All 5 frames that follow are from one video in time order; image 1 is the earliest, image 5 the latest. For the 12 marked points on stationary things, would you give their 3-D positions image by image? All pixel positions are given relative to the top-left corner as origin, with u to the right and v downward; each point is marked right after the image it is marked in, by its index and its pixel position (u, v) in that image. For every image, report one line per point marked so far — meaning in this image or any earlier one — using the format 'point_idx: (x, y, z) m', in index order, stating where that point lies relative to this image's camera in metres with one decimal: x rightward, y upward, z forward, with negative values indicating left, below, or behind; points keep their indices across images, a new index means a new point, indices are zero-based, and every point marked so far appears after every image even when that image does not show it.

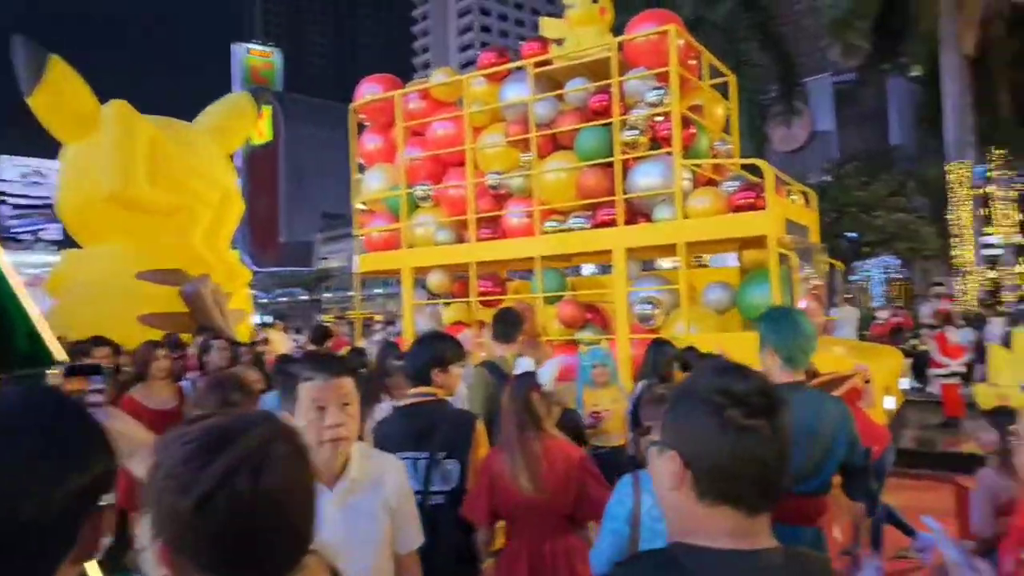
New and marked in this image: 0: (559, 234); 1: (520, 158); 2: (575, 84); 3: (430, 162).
0: (+0.5, +0.6, +7.8) m
1: (+0.1, +1.5, +8.2) m
2: (+0.7, +2.3, +7.8) m
3: (-1.0, +1.6, +9.0) m
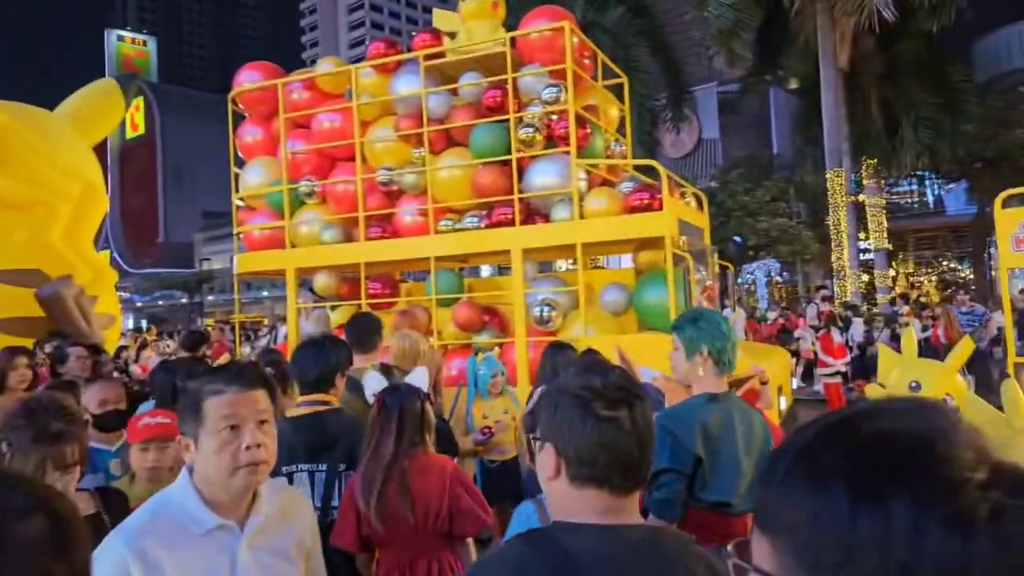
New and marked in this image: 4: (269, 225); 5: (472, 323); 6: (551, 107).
0: (-0.6, +0.6, +7.5) m
1: (-1.1, +1.5, +7.9) m
2: (-0.4, +2.2, +7.5) m
3: (-2.3, +1.6, +8.5) m
4: (-2.9, +0.8, +8.8) m
5: (-0.4, -0.4, +7.3) m
6: (+0.4, +1.8, +7.0) m
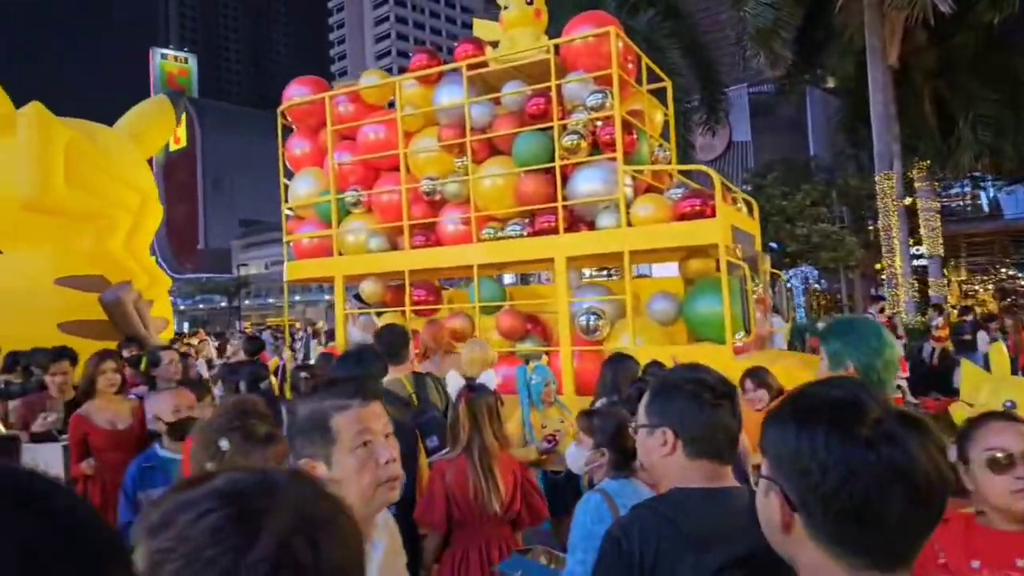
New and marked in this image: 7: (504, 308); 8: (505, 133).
0: (-0.2, +0.5, +7.4) m
1: (-0.6, +1.4, +7.8) m
2: (0.0, +2.1, +7.5) m
3: (-1.8, +1.5, +8.5) m
4: (-2.4, +0.7, +8.9) m
5: (+0.1, -0.4, +7.2) m
6: (+0.8, +1.7, +6.9) m
7: (0.0, -0.2, +7.5) m
8: (-0.1, +1.6, +7.5) m
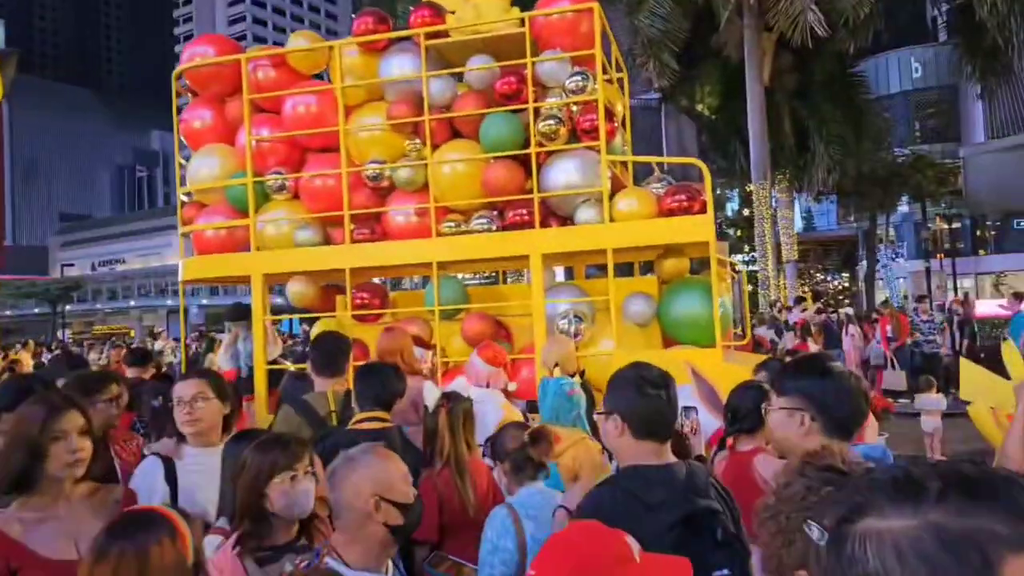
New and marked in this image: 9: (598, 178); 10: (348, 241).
0: (-0.5, +0.5, +6.6) m
1: (-1.0, +1.4, +7.0) m
2: (-0.3, +2.1, +6.8) m
3: (-2.4, +1.5, +7.4) m
4: (-3.0, +0.7, +7.6) m
5: (-0.3, -0.4, +6.5) m
6: (+0.6, +1.7, +6.4) m
7: (-0.4, -0.2, +6.7) m
8: (-0.4, +1.6, +6.8) m
9: (+0.8, +1.0, +6.4) m
10: (-1.6, +0.5, +7.0) m
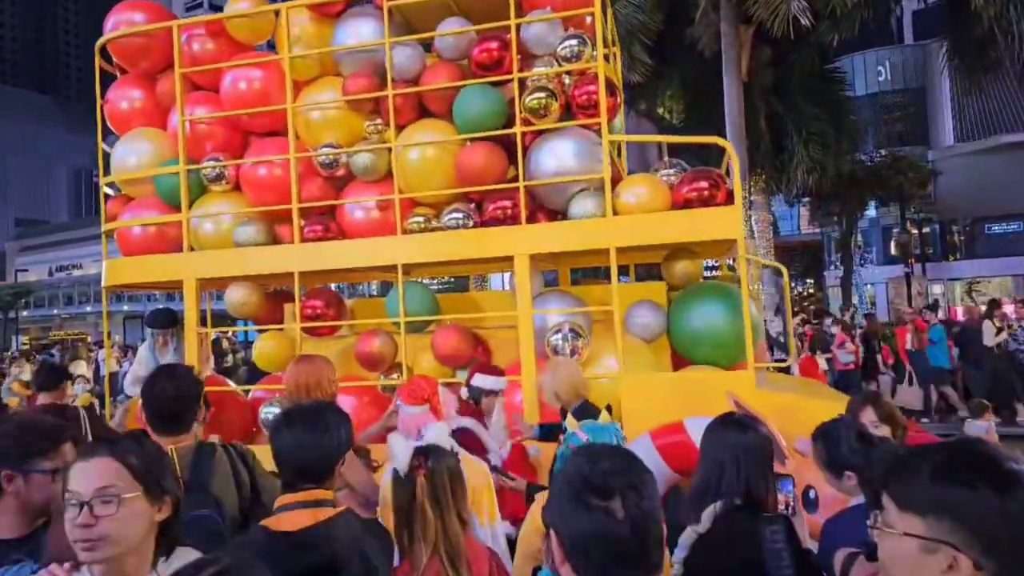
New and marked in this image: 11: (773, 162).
0: (-0.6, +0.4, +5.5) m
1: (-1.2, +1.3, +5.8) m
2: (-0.5, +2.1, +5.7) m
3: (-2.5, +1.4, +6.2) m
4: (-3.2, +0.6, +6.4) m
5: (-0.4, -0.5, +5.4) m
6: (+0.4, +1.7, +5.3) m
7: (-0.6, -0.3, +5.6) m
8: (-0.6, +1.6, +5.7) m
9: (+0.6, +0.9, +5.3) m
10: (-1.8, +0.4, +5.8) m
11: (+6.5, +3.1, +17.6) m
